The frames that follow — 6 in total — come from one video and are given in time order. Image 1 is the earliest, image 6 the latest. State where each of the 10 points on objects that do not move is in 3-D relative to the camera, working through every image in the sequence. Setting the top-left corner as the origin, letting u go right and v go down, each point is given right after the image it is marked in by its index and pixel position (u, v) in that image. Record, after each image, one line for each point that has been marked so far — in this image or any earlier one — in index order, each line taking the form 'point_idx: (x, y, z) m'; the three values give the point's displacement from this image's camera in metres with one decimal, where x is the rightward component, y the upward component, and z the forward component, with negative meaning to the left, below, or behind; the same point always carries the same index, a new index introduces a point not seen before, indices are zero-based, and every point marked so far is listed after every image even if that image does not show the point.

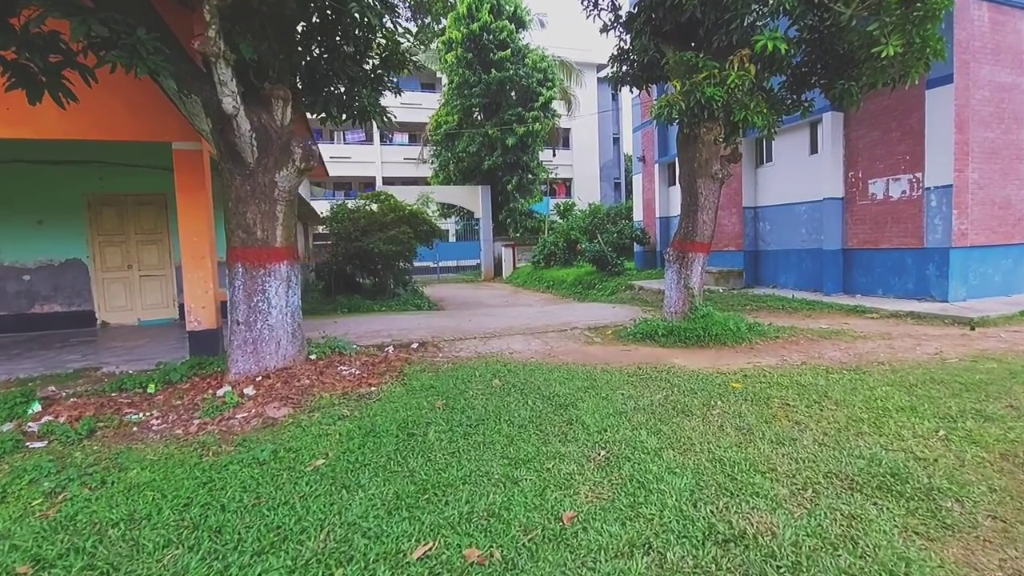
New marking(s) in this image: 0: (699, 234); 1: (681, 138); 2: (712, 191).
0: (+2.3, +0.7, +6.4) m
1: (+2.1, +1.9, +6.5) m
2: (+2.5, +1.2, +6.3) m
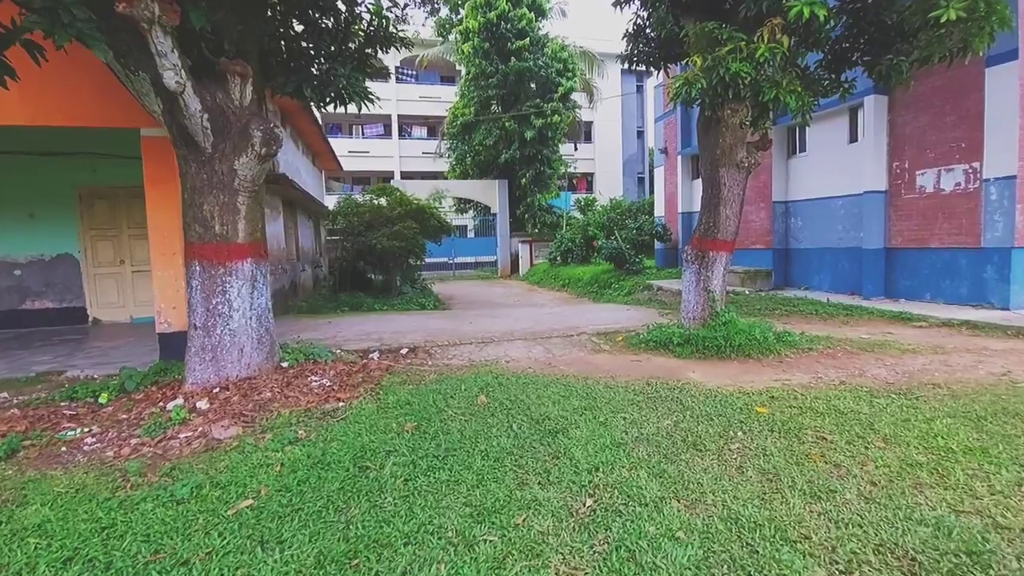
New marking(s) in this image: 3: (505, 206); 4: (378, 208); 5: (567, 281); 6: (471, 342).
0: (+2.3, +0.6, +5.6) m
1: (+2.1, +1.9, +5.8) m
2: (+2.4, +1.2, +5.6) m
3: (-0.2, +3.1, +19.6) m
4: (-2.9, +1.8, +11.4) m
5: (+1.5, +0.2, +14.1) m
6: (-0.5, -0.7, +6.2) m
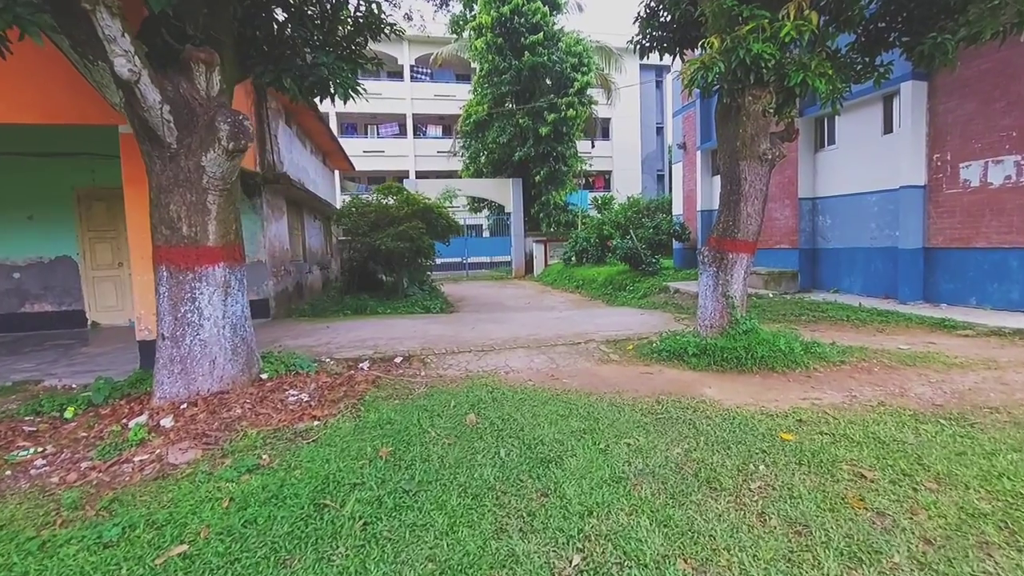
0: (+2.3, +0.6, +5.1) m
1: (+2.1, +1.8, +5.3) m
2: (+2.4, +1.1, +5.1) m
3: (+0.3, +3.1, +19.2) m
4: (-2.7, +1.7, +11.0) m
5: (+1.8, +0.2, +13.6) m
6: (-0.5, -0.7, +5.8) m
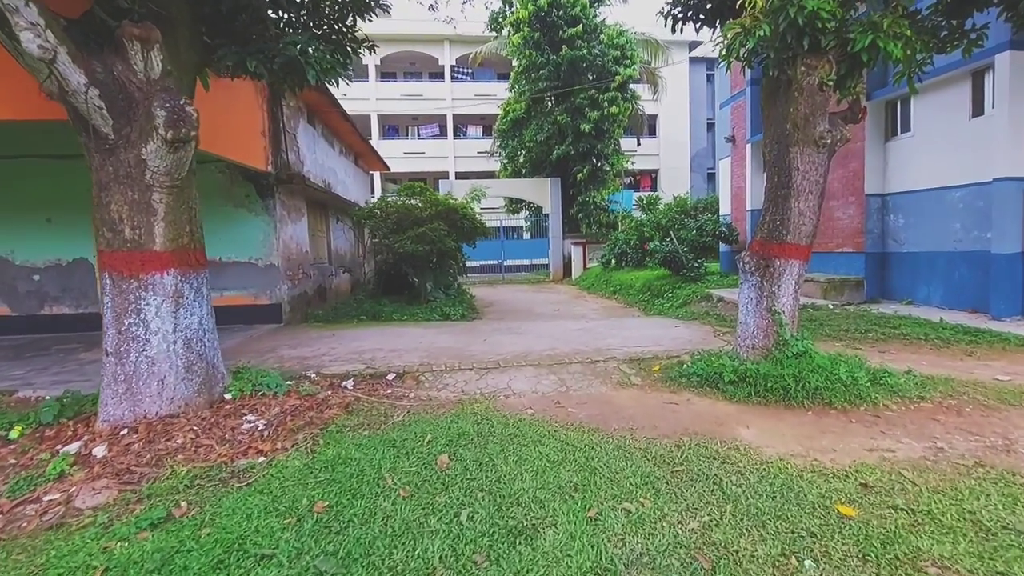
0: (+2.3, +0.5, +4.2) m
1: (+2.2, +1.7, +4.4) m
2: (+2.5, +1.0, +4.2) m
3: (+1.6, +3.0, +18.4) m
4: (-2.1, +1.6, +10.6) m
5: (+2.6, 0.0, +12.7) m
6: (-0.4, -0.8, +5.2) m
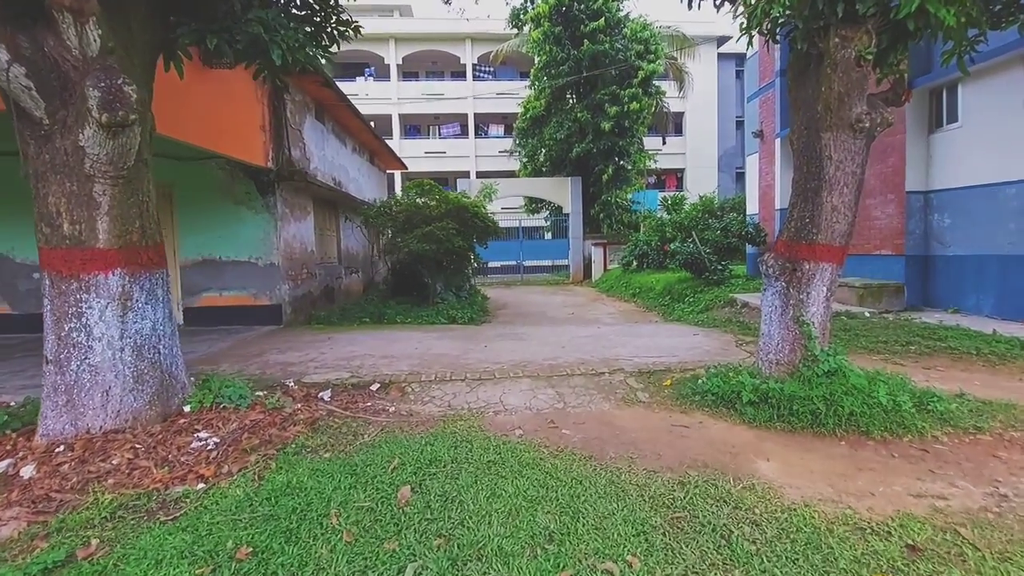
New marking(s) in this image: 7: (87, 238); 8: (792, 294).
0: (+2.2, +0.4, +3.7) m
1: (+2.1, +1.7, +3.8) m
2: (+2.4, +1.0, +3.6) m
3: (+2.3, +2.9, +17.9) m
4: (-1.9, +1.6, +10.2) m
5: (+2.9, -0.1, +12.1) m
6: (-0.4, -0.8, +4.7) m
7: (-2.5, +0.3, +3.1) m
8: (+2.1, 0.0, +3.8) m
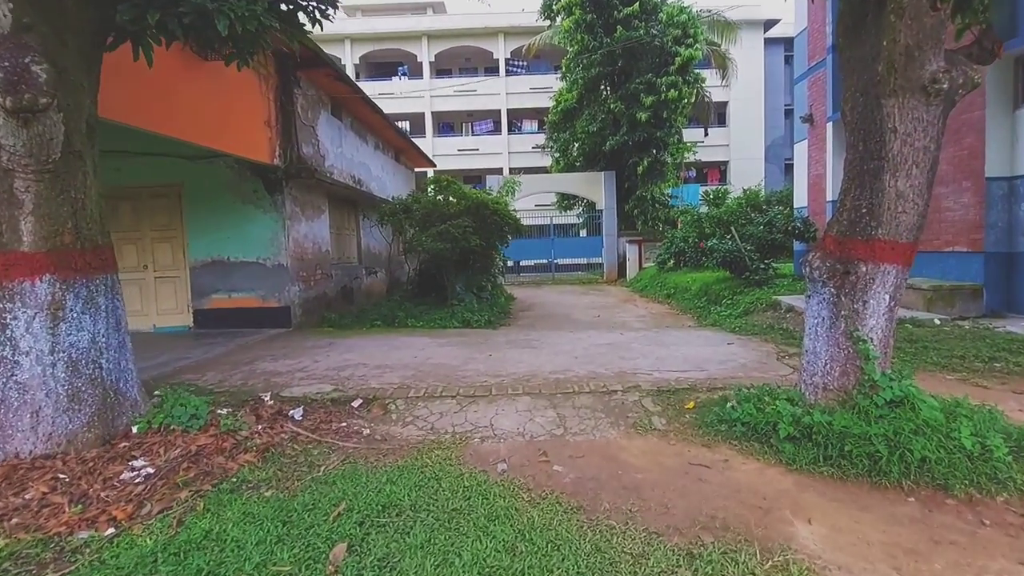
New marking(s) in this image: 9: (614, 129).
0: (+2.1, +0.4, +2.9) m
1: (+2.0, +1.6, +3.1) m
2: (+2.3, +0.9, +2.9) m
3: (+3.3, +2.9, +17.1) m
4: (-1.5, +1.6, +9.8) m
5: (+3.5, -0.1, +11.3) m
6: (-0.4, -0.9, +4.2) m
7: (-2.7, +0.3, +2.7) m
8: (+2.0, -0.1, +3.1) m
9: (+3.4, +5.3, +17.1) m
